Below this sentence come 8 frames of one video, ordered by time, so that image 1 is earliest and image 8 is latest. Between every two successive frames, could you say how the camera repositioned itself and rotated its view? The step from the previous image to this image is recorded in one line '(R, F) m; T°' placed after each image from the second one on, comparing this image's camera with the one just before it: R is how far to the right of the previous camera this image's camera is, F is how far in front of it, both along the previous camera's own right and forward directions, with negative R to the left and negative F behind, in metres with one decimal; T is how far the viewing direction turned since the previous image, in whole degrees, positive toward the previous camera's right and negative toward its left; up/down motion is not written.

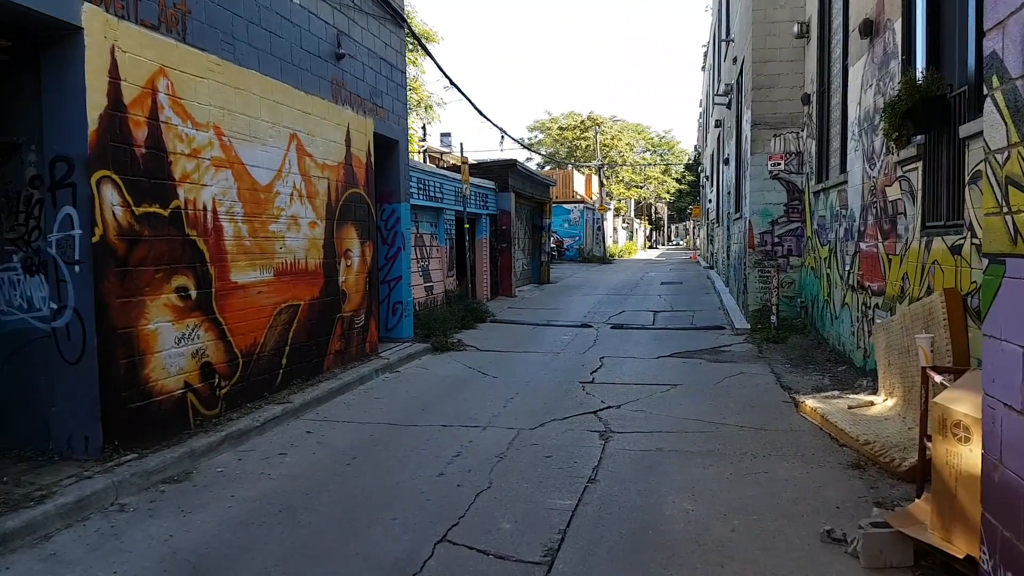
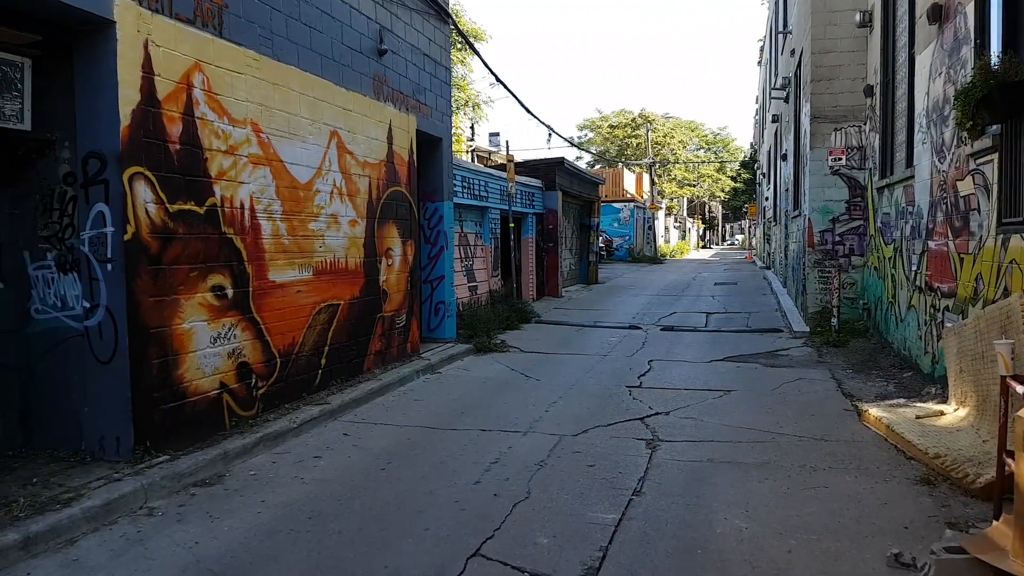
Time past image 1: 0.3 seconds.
(+0.1, +0.2) m; -4°
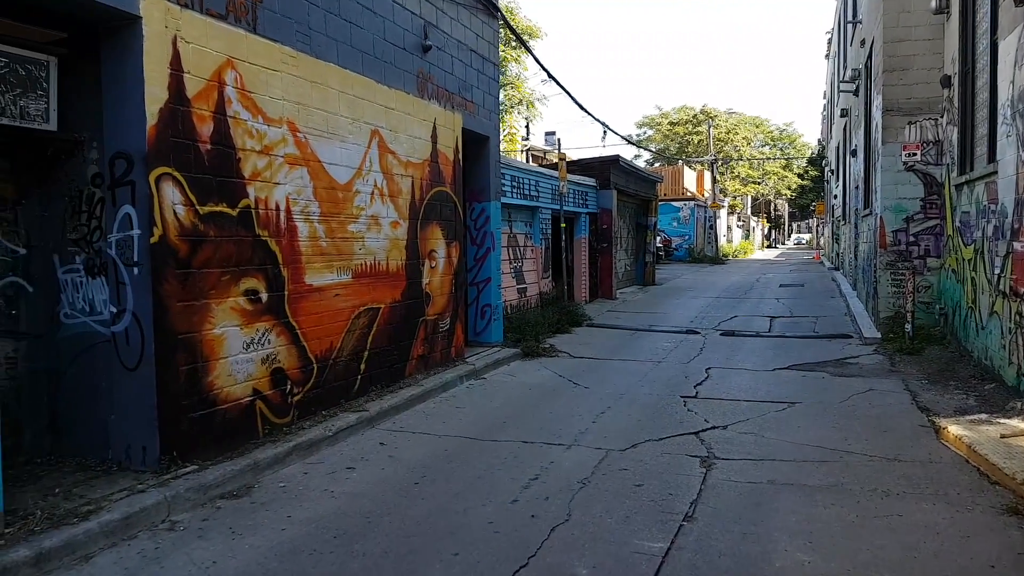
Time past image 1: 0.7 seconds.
(+0.1, +0.3) m; -4°
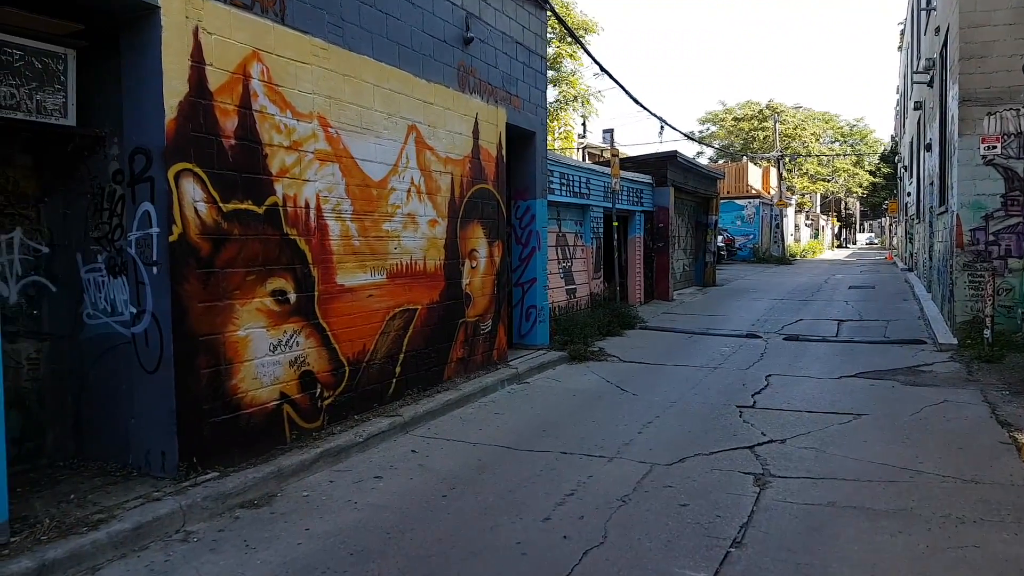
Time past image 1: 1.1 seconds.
(+0.1, +0.3) m; -4°
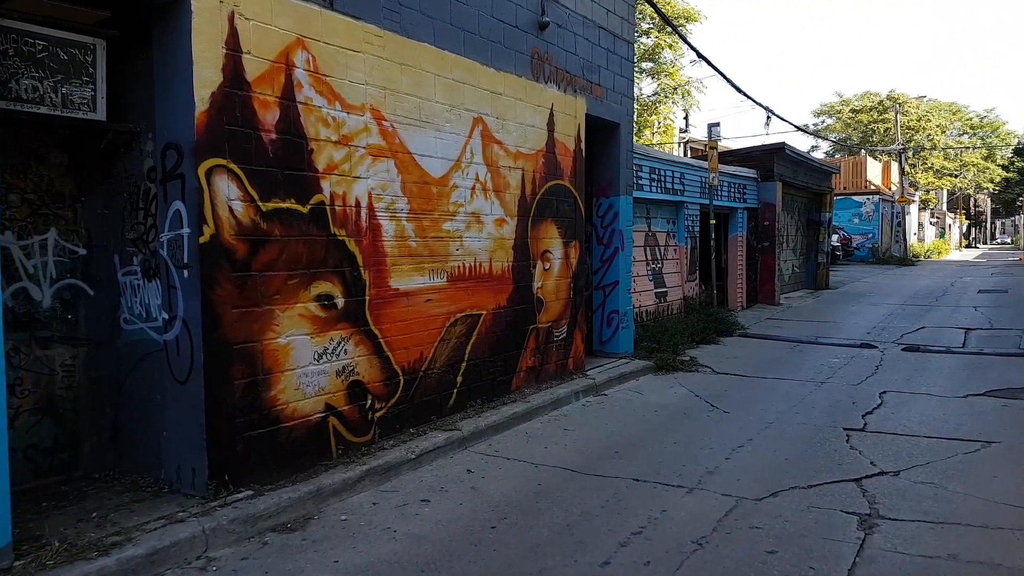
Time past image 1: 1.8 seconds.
(+0.2, +0.5) m; -7°
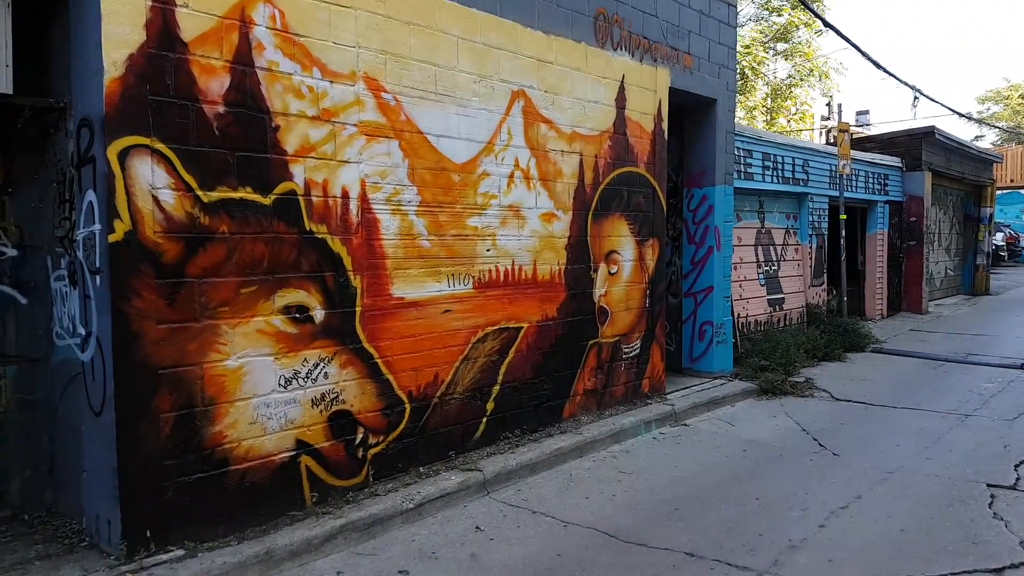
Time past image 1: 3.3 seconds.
(+0.6, +1.1) m; -10°
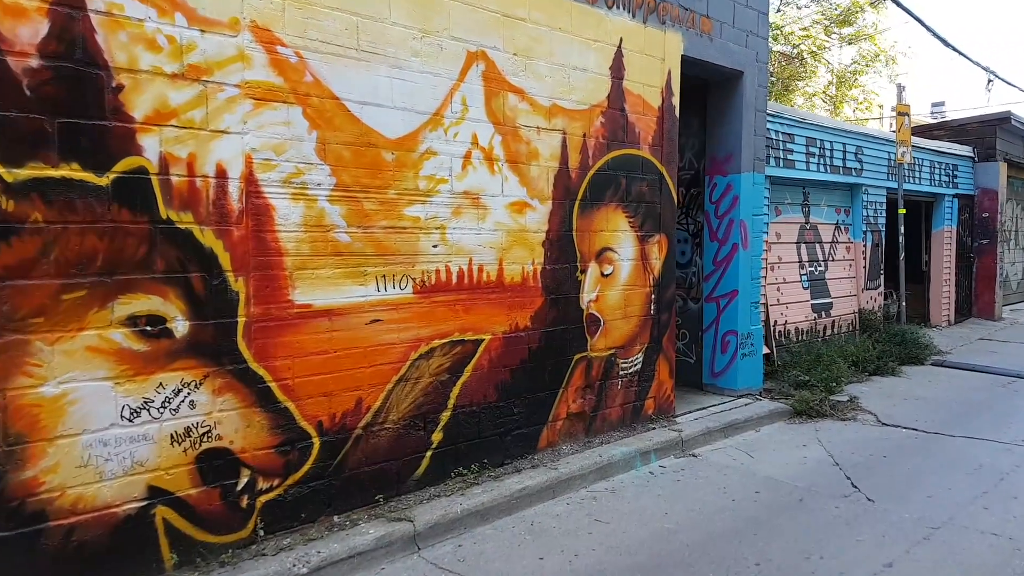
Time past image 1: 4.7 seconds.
(+0.5, +0.9) m; -4°
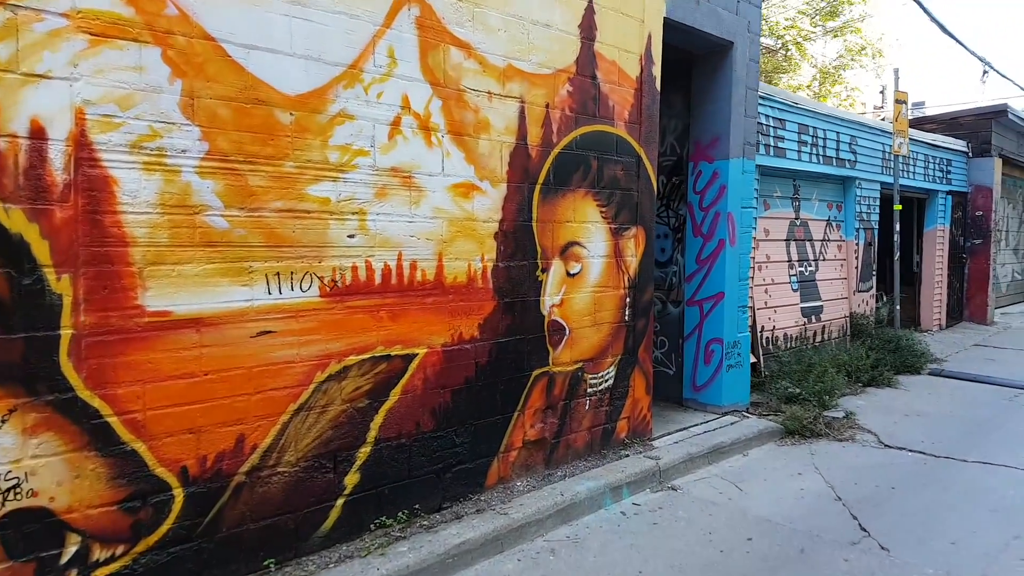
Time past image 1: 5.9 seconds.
(+0.2, +0.8) m; +2°
